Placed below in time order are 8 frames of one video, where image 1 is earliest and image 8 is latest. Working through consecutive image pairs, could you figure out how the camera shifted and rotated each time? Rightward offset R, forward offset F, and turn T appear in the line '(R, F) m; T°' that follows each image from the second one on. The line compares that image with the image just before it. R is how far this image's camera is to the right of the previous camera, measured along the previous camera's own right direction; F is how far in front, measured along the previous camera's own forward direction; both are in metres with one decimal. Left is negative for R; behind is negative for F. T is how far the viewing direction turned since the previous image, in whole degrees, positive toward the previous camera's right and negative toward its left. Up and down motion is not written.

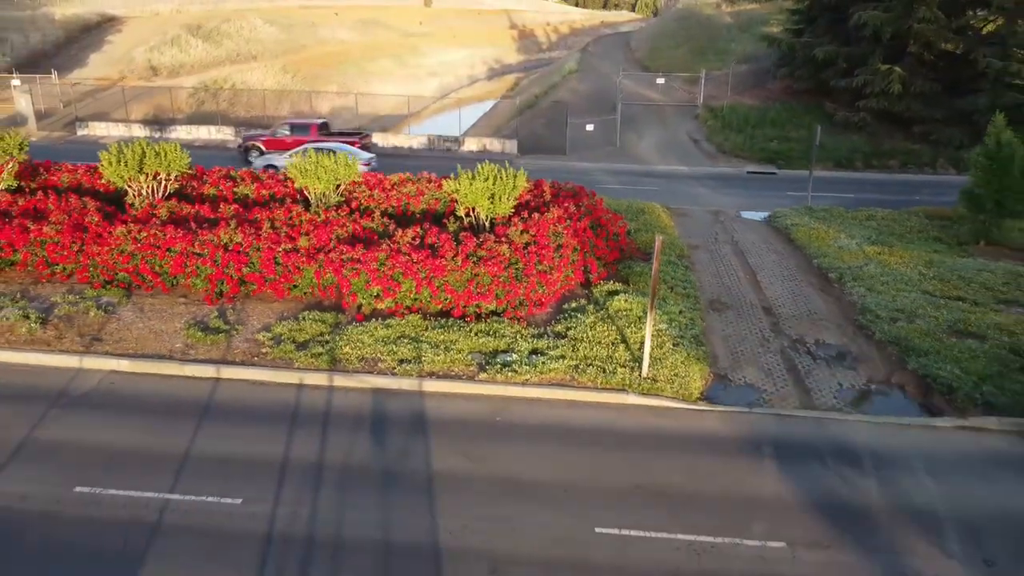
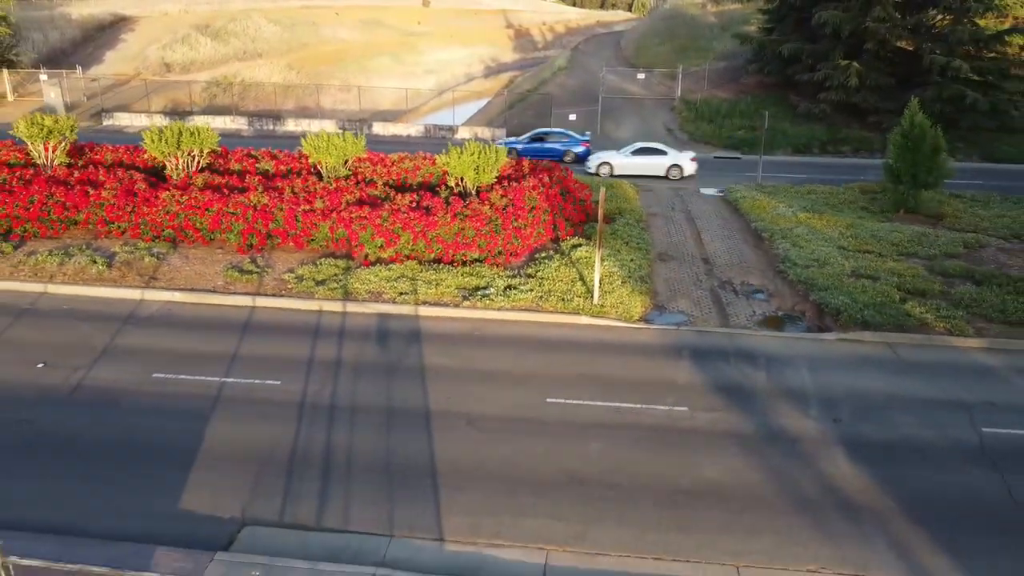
(+0.4, -3.0) m; 0°
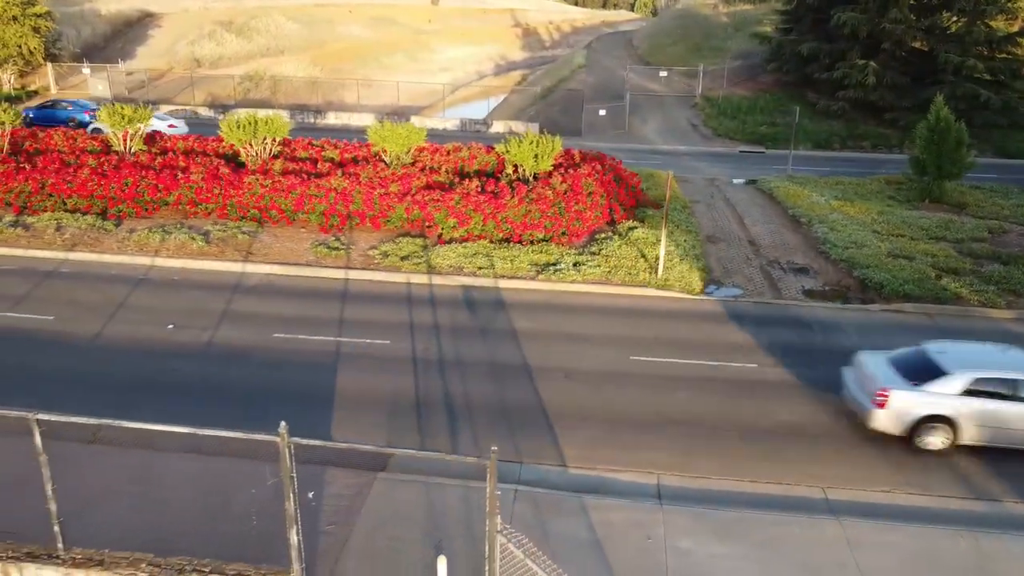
(-1.3, -1.4) m; 0°
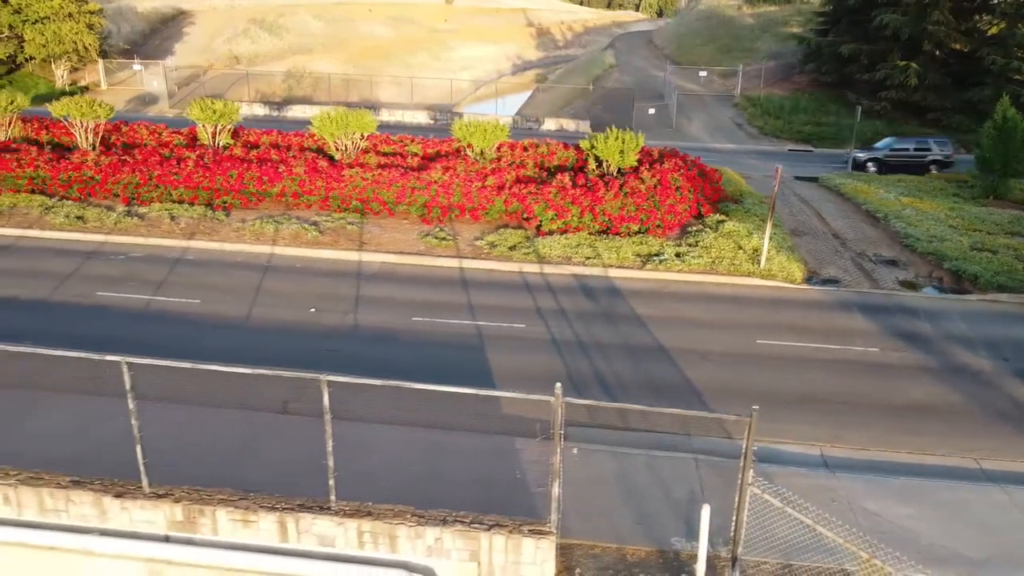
(-2.1, -0.7) m; 0°
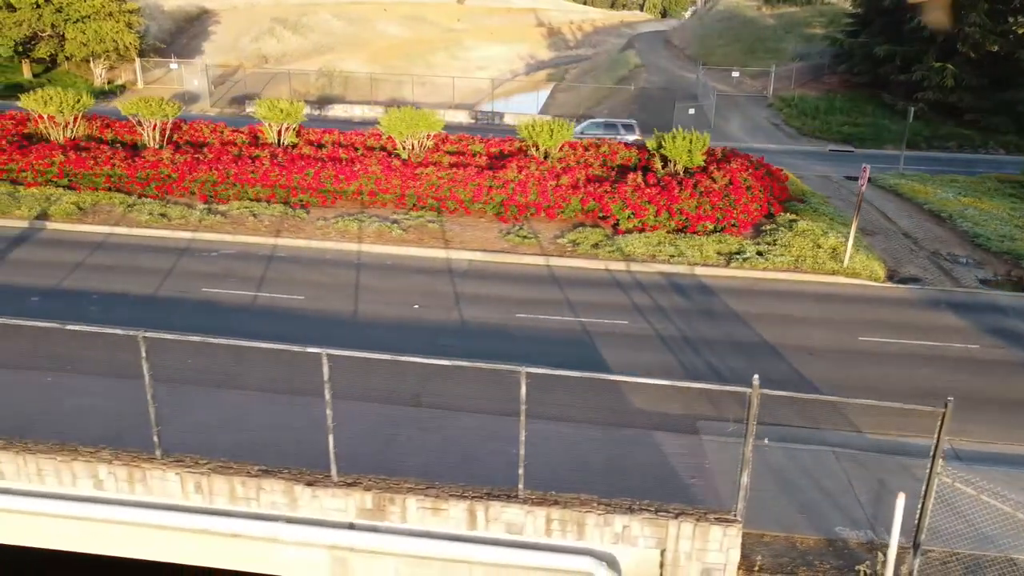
(-1.7, -0.2) m; 0°
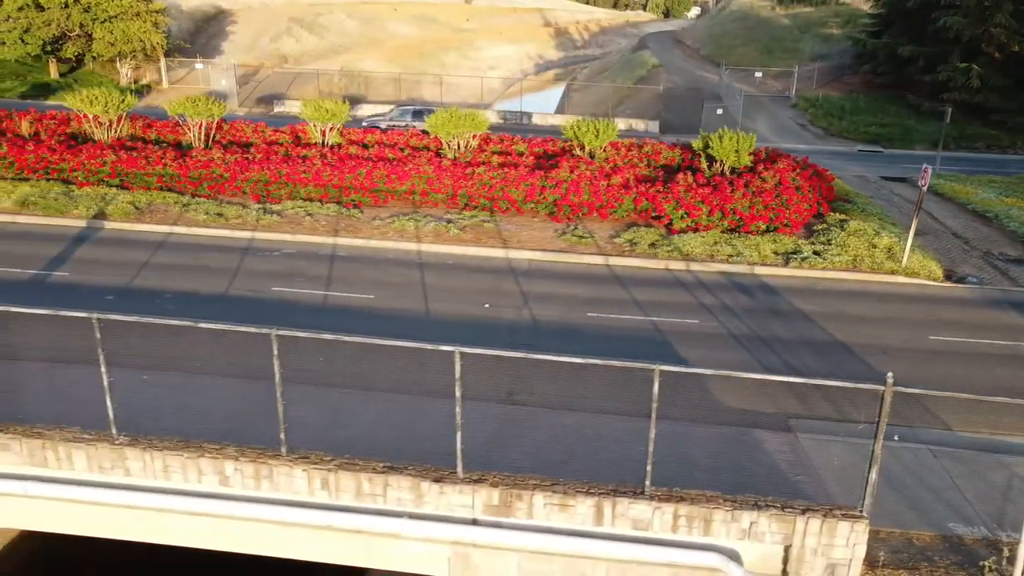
(-1.2, -0.1) m; 0°
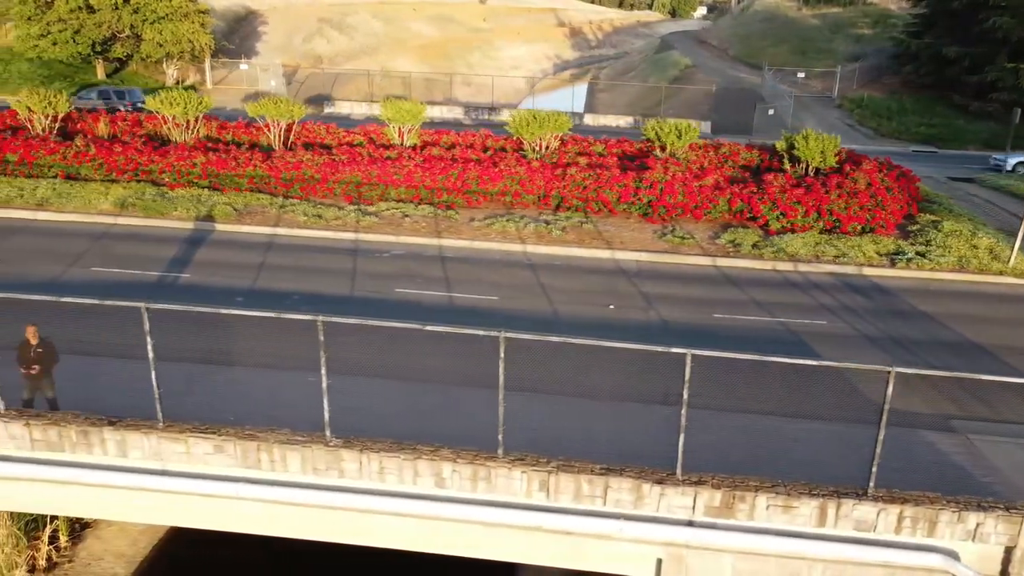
(-2.1, 0.0) m; 0°
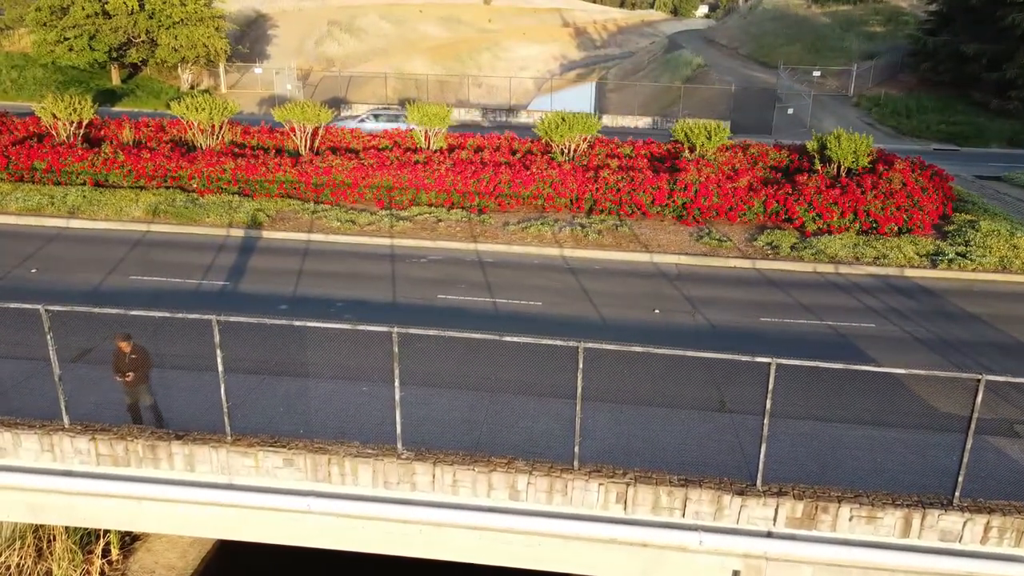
(-0.7, +0.1) m; 0°
